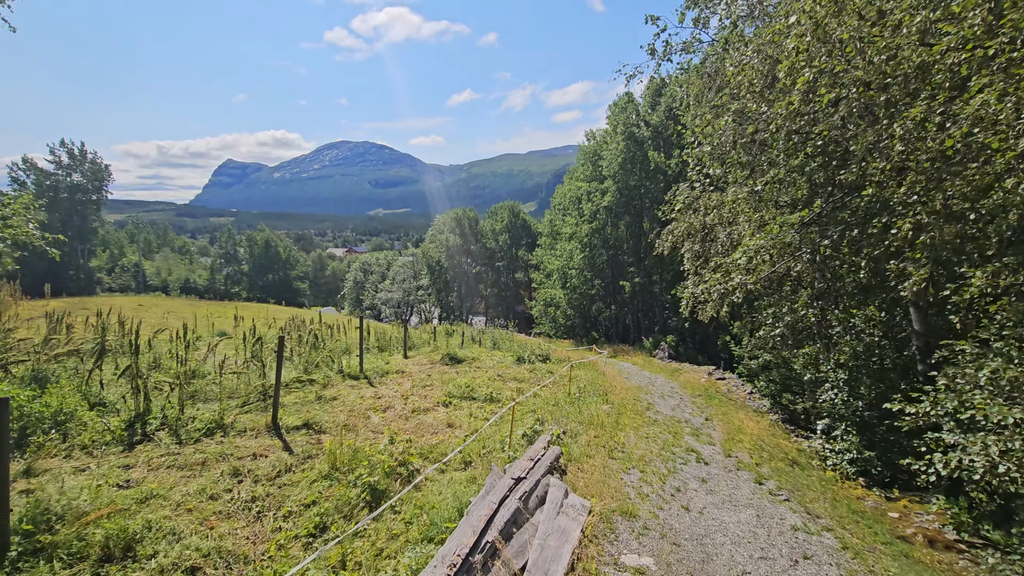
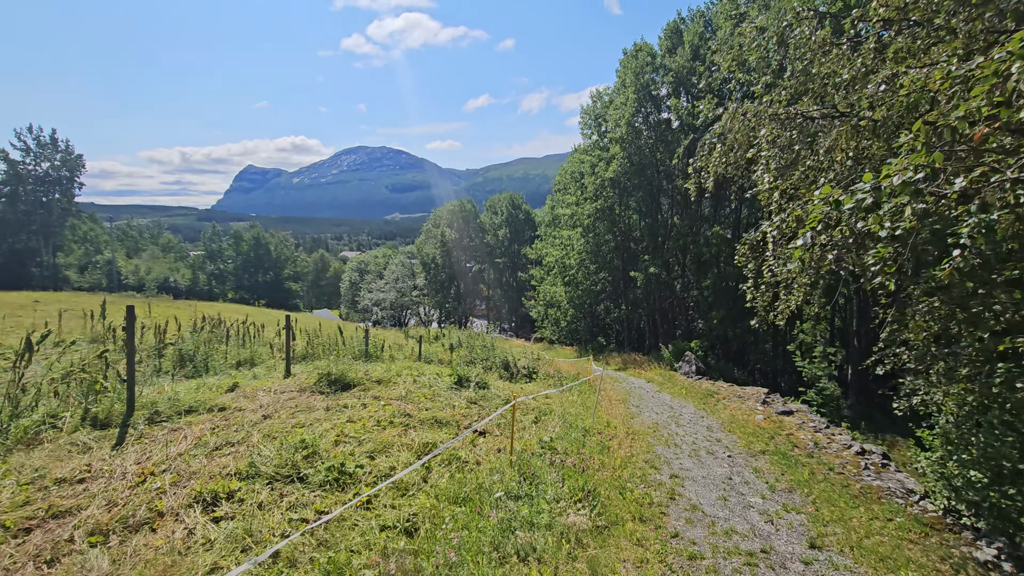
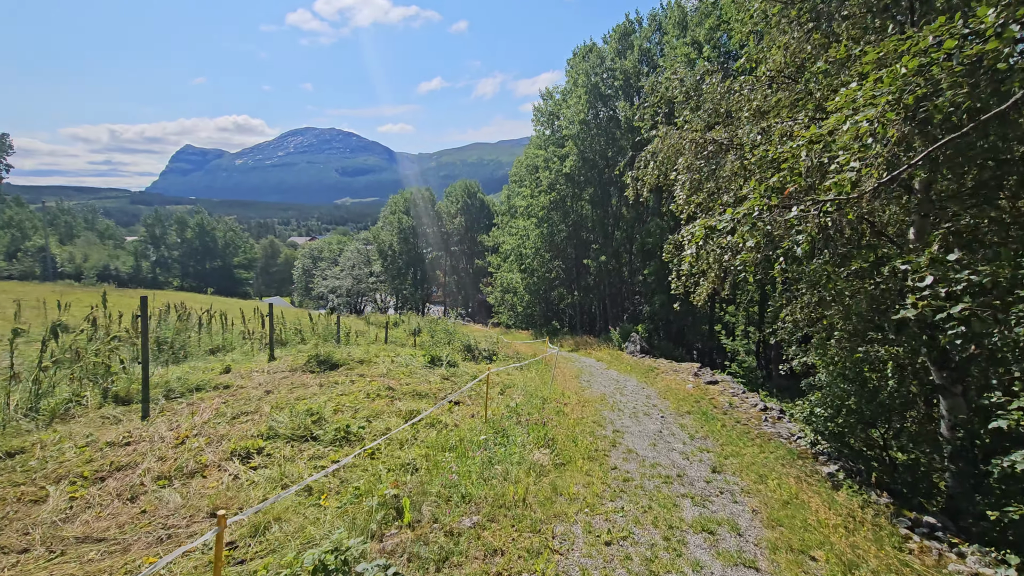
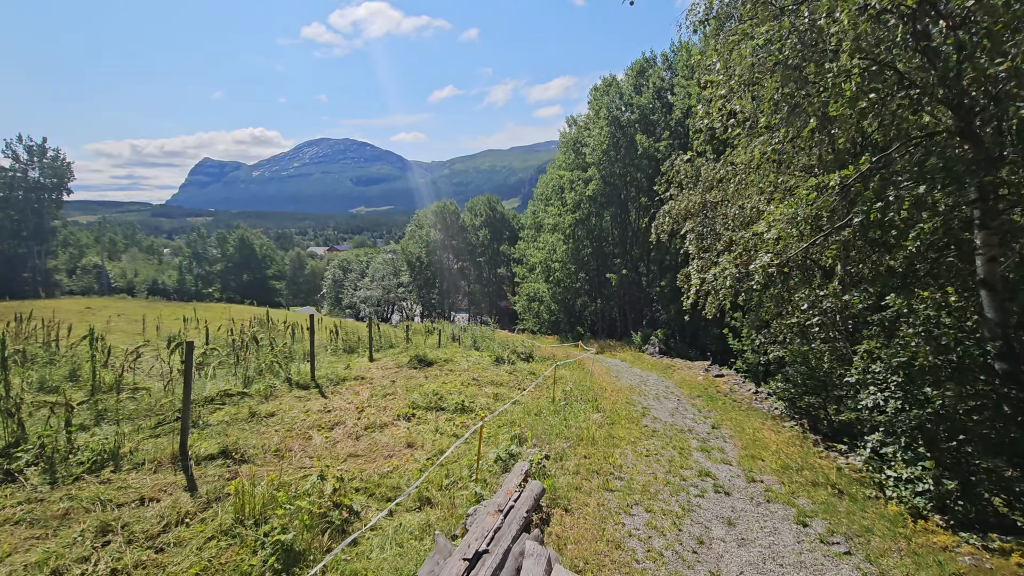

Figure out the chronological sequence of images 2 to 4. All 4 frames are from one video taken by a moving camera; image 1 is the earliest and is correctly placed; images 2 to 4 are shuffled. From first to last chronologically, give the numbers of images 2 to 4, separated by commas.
4, 3, 2
